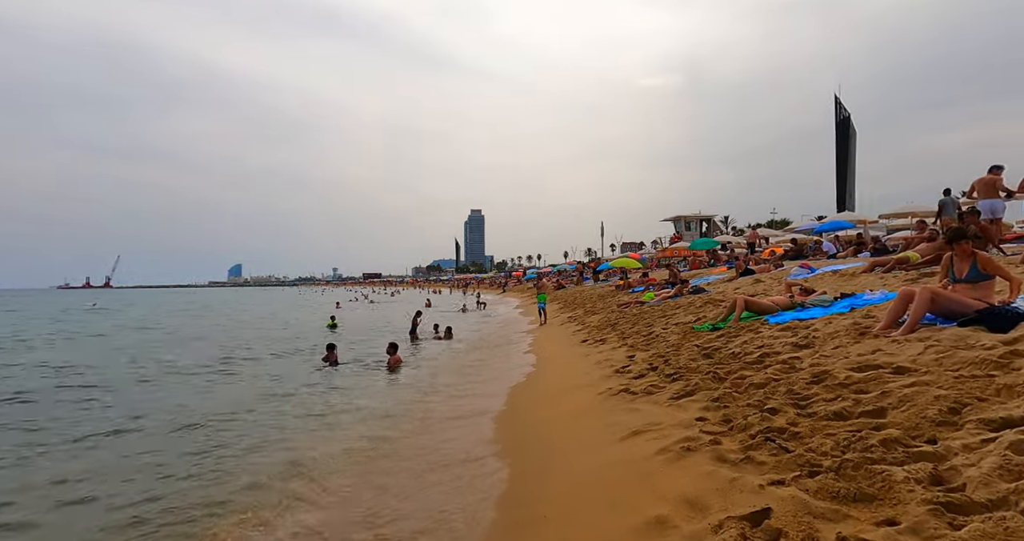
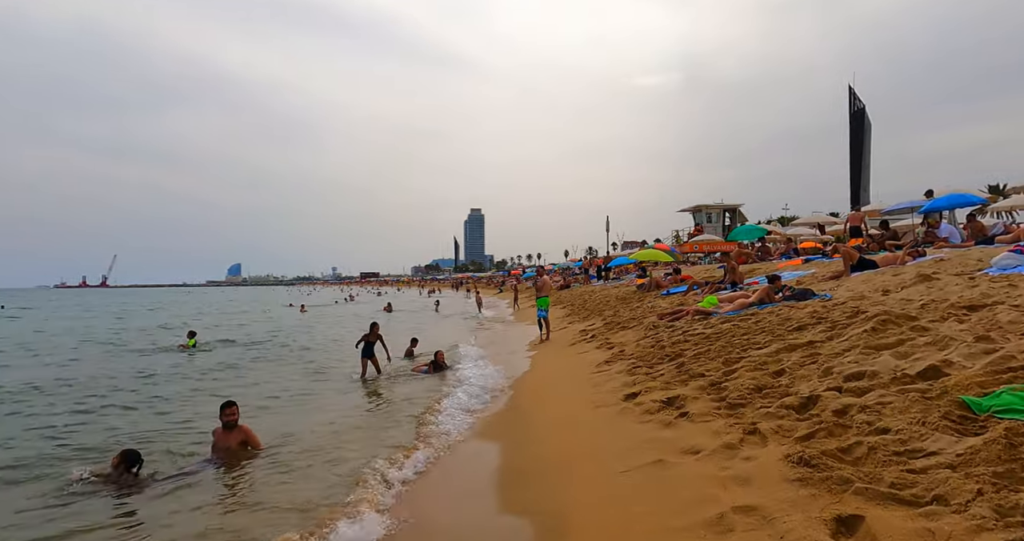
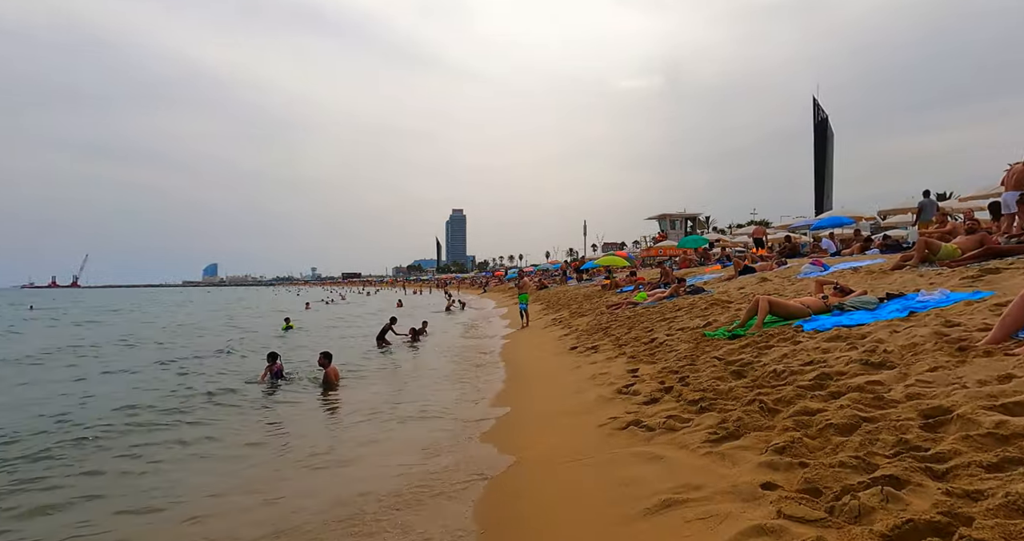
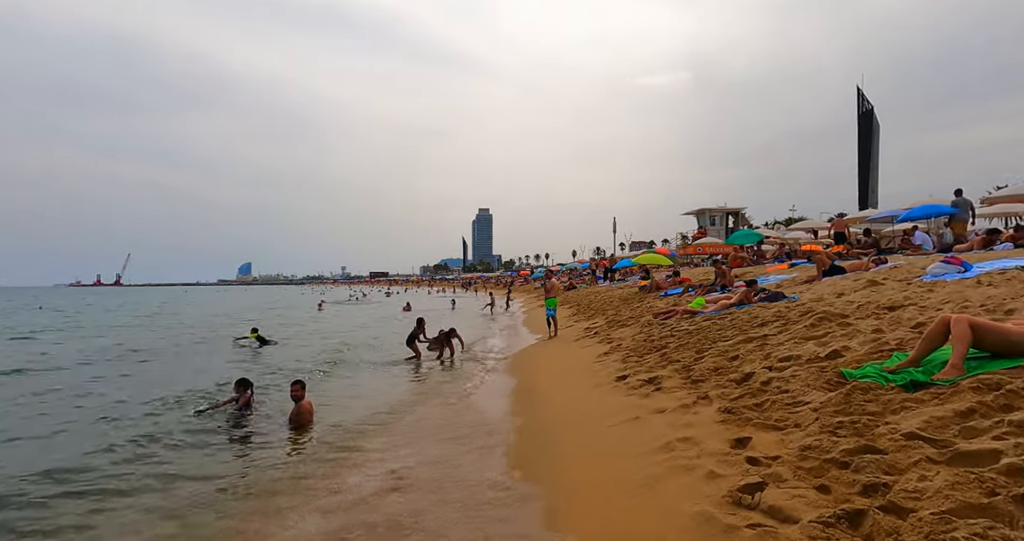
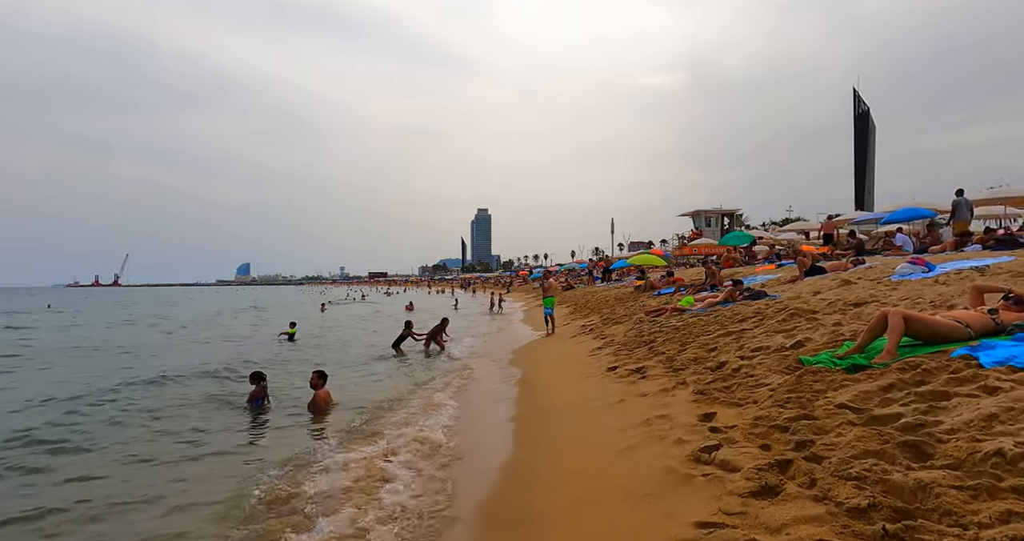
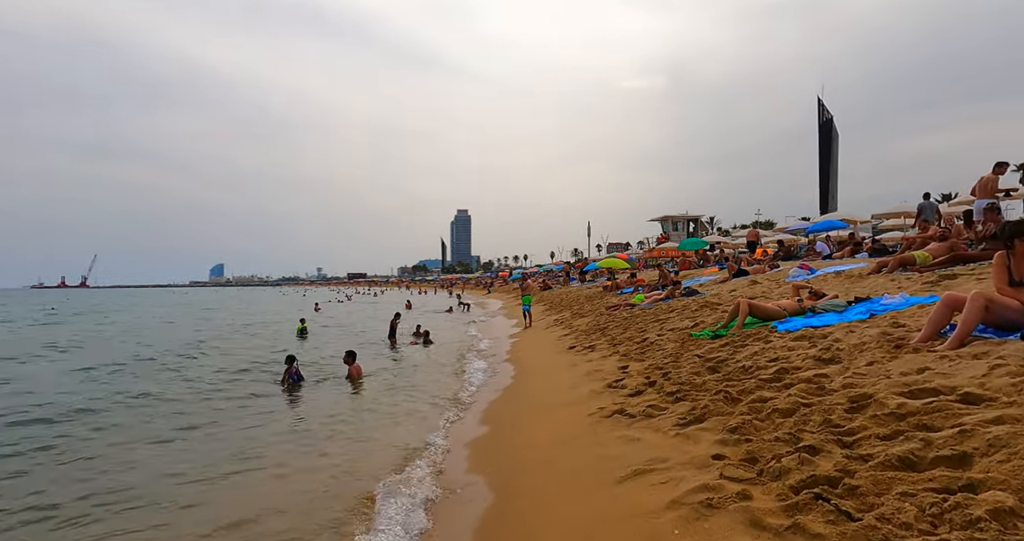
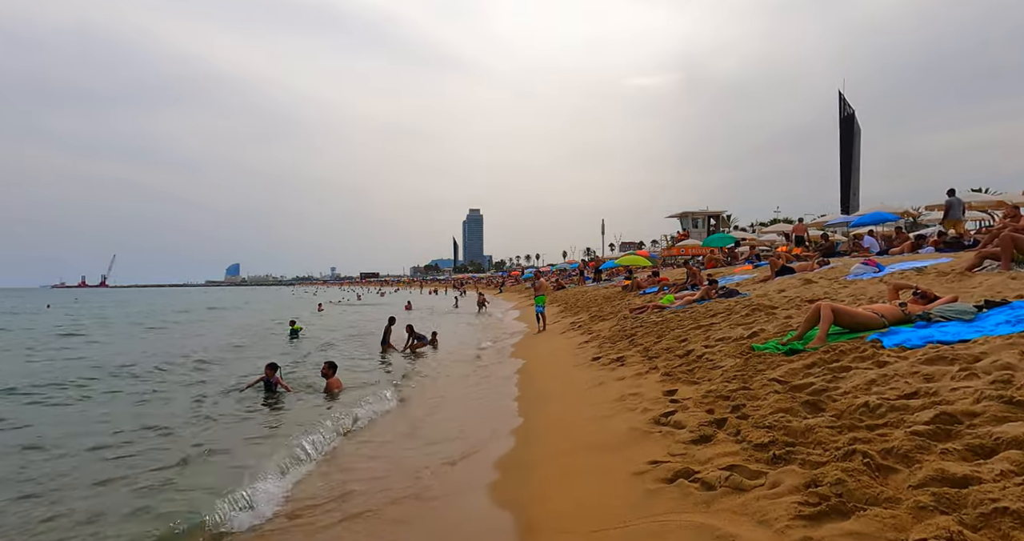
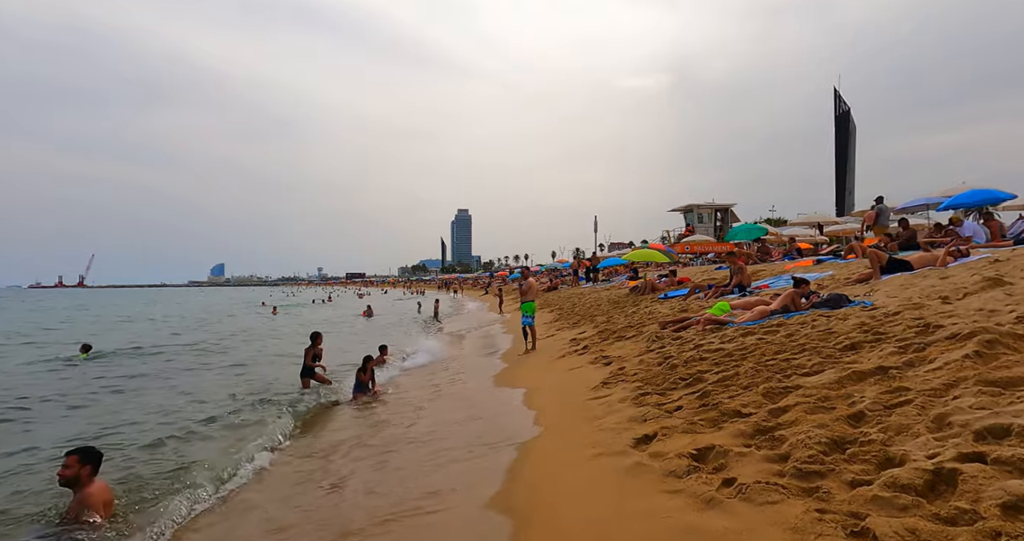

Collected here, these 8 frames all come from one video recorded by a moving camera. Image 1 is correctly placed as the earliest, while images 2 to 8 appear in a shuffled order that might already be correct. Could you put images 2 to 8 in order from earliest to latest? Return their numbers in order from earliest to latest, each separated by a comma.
6, 3, 7, 5, 4, 2, 8
